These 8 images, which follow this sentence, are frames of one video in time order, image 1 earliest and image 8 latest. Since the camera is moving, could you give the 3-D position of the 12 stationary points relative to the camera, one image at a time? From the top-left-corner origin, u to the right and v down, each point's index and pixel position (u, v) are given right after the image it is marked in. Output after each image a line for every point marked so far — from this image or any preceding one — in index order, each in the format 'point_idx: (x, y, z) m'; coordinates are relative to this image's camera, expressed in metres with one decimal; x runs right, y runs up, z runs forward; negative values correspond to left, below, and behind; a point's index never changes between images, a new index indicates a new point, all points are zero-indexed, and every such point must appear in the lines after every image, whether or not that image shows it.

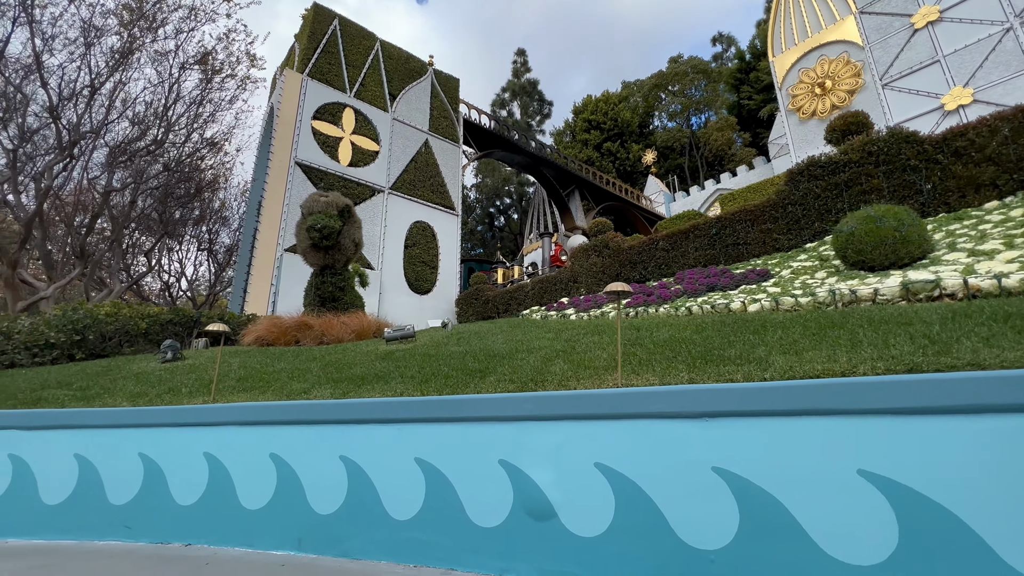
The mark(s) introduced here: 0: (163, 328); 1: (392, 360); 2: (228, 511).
0: (-9.8, -1.1, +12.7) m
1: (-2.1, -1.3, +7.8) m
2: (-3.1, -2.4, +4.8) m
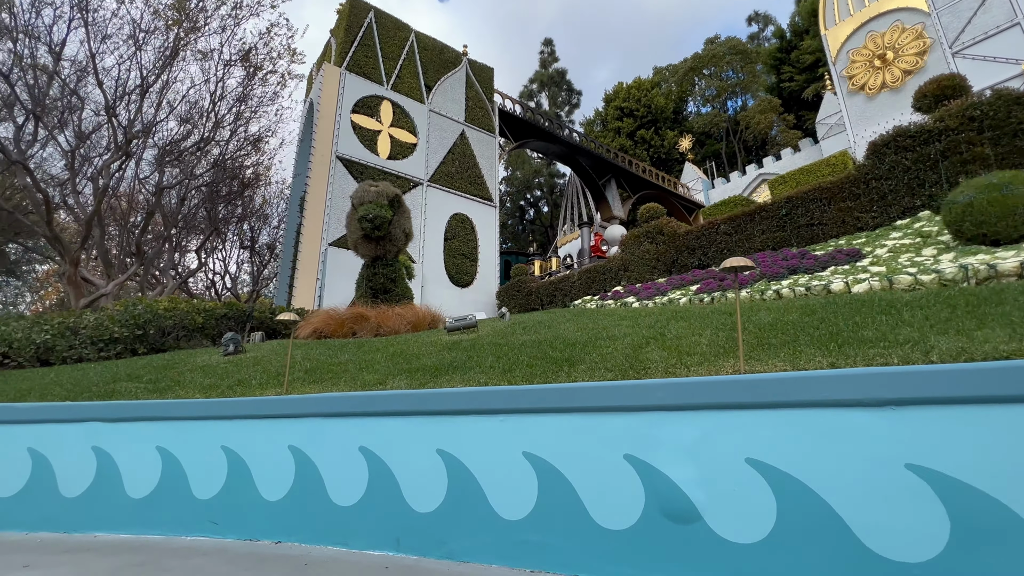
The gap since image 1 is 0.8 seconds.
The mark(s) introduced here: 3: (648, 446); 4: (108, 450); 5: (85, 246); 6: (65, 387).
0: (-8.3, -1.0, +12.8) m
1: (-0.8, -1.0, +7.4) m
2: (-2.0, -2.2, +4.6) m
3: (+1.0, -1.2, +3.5) m
4: (-4.8, -1.9, +5.3) m
5: (-13.9, +1.4, +14.7) m
6: (-7.7, -1.7, +7.7) m
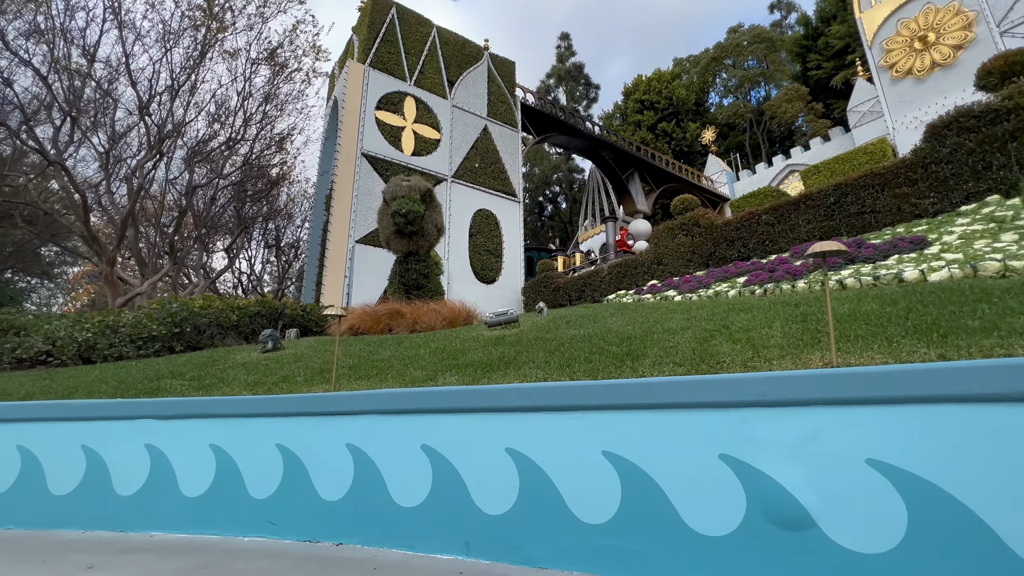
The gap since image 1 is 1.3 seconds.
0: (-7.4, -0.9, +12.8) m
1: (-0.1, -0.9, +7.2) m
2: (-1.3, -2.1, +4.4) m
3: (+1.7, -1.1, +3.2) m
4: (-4.1, -1.9, +5.2) m
5: (-12.9, +1.4, +14.9) m
6: (-6.9, -1.7, +7.7) m
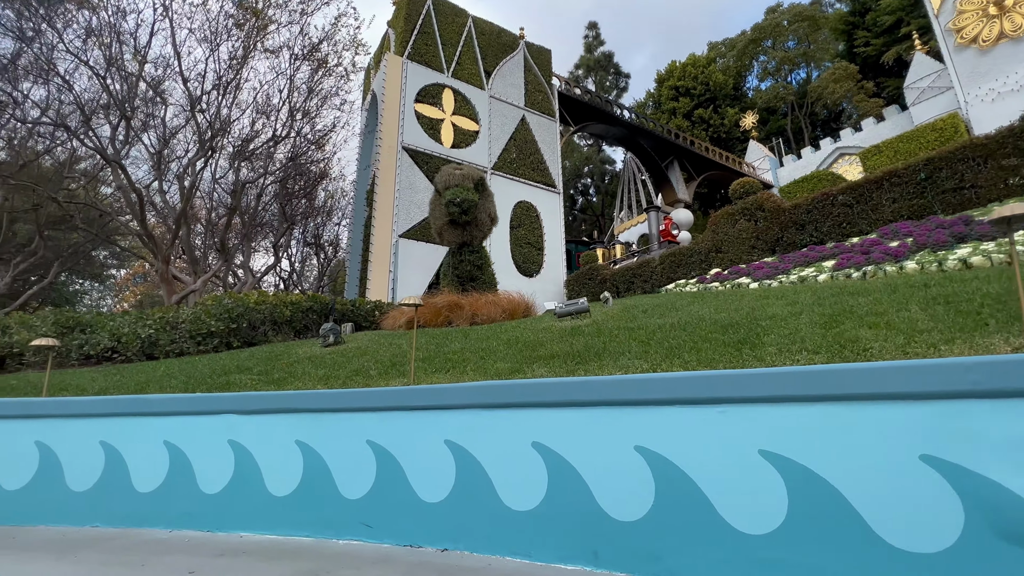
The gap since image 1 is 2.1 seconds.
0: (-5.9, -0.8, +12.7) m
1: (+1.1, -0.7, +6.7) m
2: (-0.2, -2.0, +4.0) m
3: (+2.7, -0.9, +2.7) m
4: (-3.0, -1.8, +5.0) m
5: (-11.3, +1.5, +15.1) m
6: (-5.7, -1.5, +7.6) m
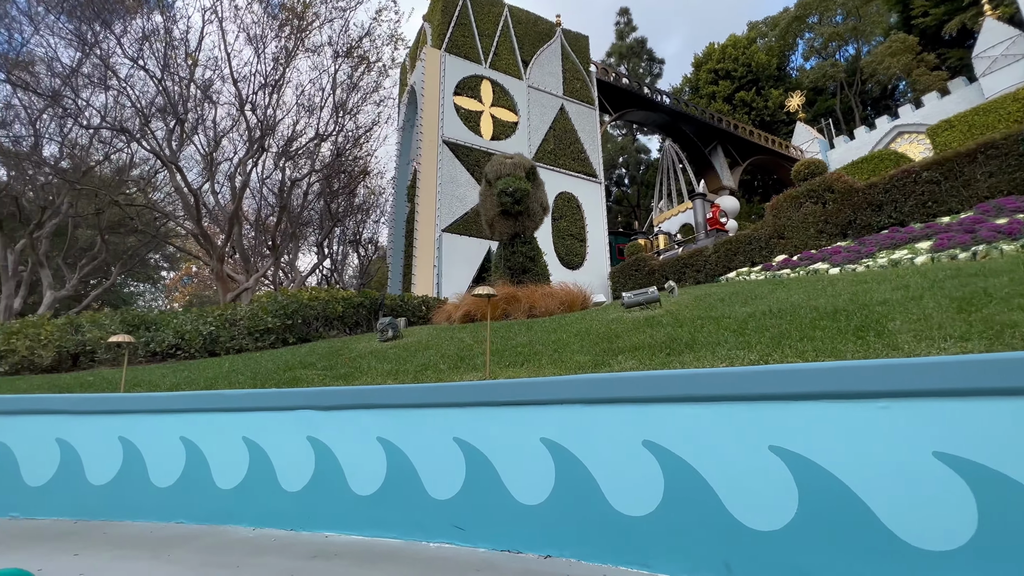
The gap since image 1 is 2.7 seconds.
0: (-4.4, -0.6, +12.7) m
1: (+2.2, -0.5, +6.3) m
2: (+0.7, -1.9, +3.6) m
3: (+3.5, -0.8, +2.1) m
4: (-2.0, -1.7, +4.8) m
5: (-9.7, +1.5, +15.4) m
6: (-4.5, -1.5, +7.6) m
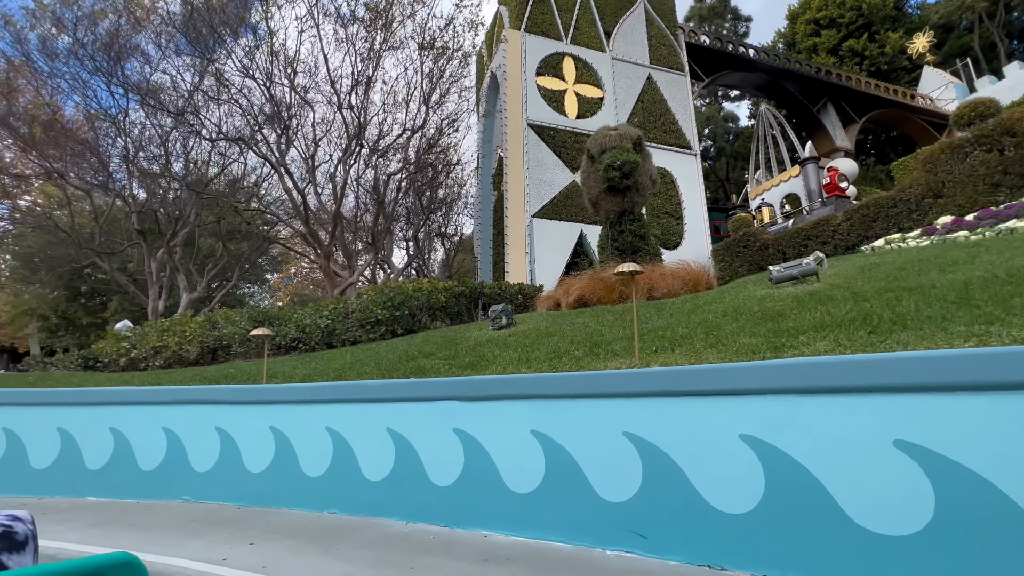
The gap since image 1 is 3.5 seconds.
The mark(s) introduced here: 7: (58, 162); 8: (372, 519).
0: (-1.5, -0.4, +12.7) m
1: (+4.0, -0.2, +5.3) m
2: (+2.1, -1.6, +2.9) m
3: (+4.5, -0.4, +1.0) m
4: (-0.4, -1.5, +4.5) m
5: (-6.5, +1.7, +16.1) m
6: (-2.4, -1.3, +7.7) m
7: (-16.4, +4.5, +16.2) m
8: (-1.5, -2.5, +4.9) m
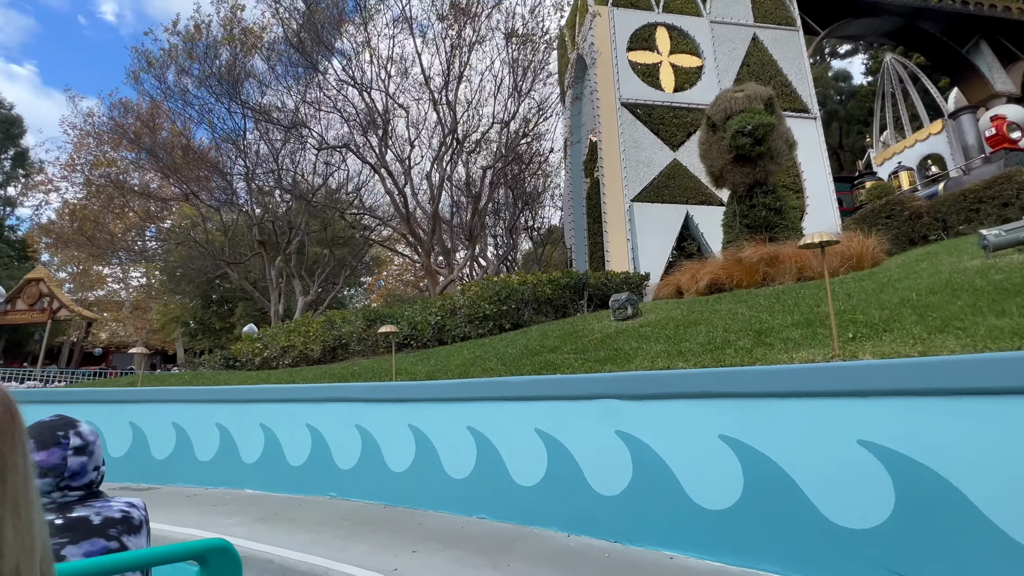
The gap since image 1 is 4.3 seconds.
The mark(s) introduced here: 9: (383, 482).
0: (+1.4, -0.1, +12.2) m
1: (+5.5, +0.2, +3.9) m
2: (+3.3, -1.4, +1.9) m
3: (+5.4, -0.1, -0.4) m
4: (+1.2, -1.3, +3.9) m
5: (-3.0, +1.7, +16.4) m
6: (-0.3, -1.2, +7.4) m
7: (-12.9, +4.2, +18.1) m
8: (+0.1, -2.4, +4.5) m
9: (-1.6, -2.4, +5.6) m
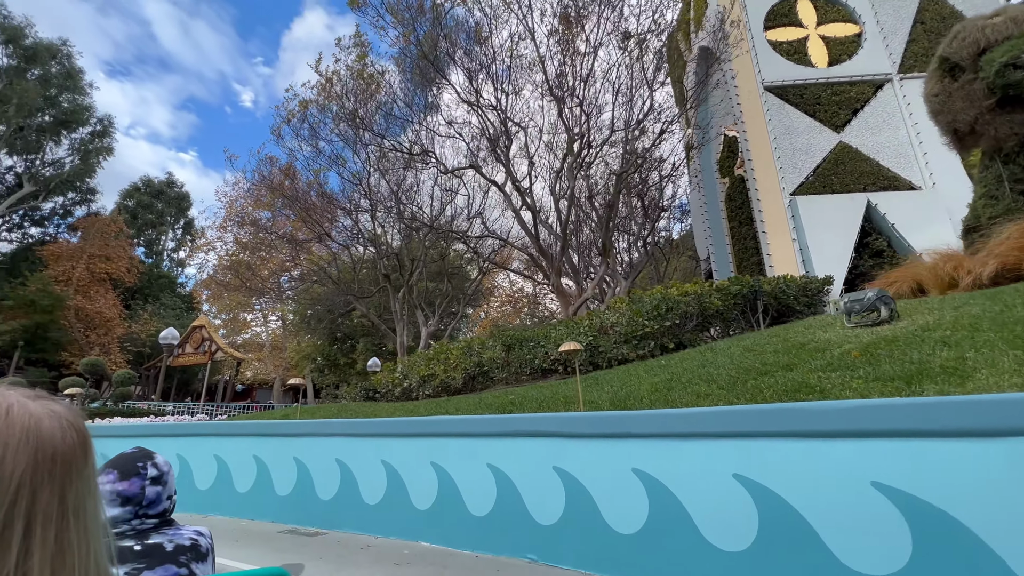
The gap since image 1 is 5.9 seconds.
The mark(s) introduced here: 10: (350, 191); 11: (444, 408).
0: (+5.0, -0.3, +10.2) m
1: (+7.3, +0.7, +1.4) m
2: (+4.9, -0.9, -0.3) m
3: (+6.3, +0.6, -2.9) m
4: (+3.2, -1.1, +2.1) m
5: (+1.5, +1.0, +15.3) m
6: (+2.4, -1.2, +5.8) m
7: (-8.0, +2.7, +19.2) m
8: (+2.3, -2.2, +2.8) m
9: (+0.9, -2.4, +4.2) m
10: (-6.5, +4.0, +18.4) m
11: (-1.5, -2.5, +9.2) m
